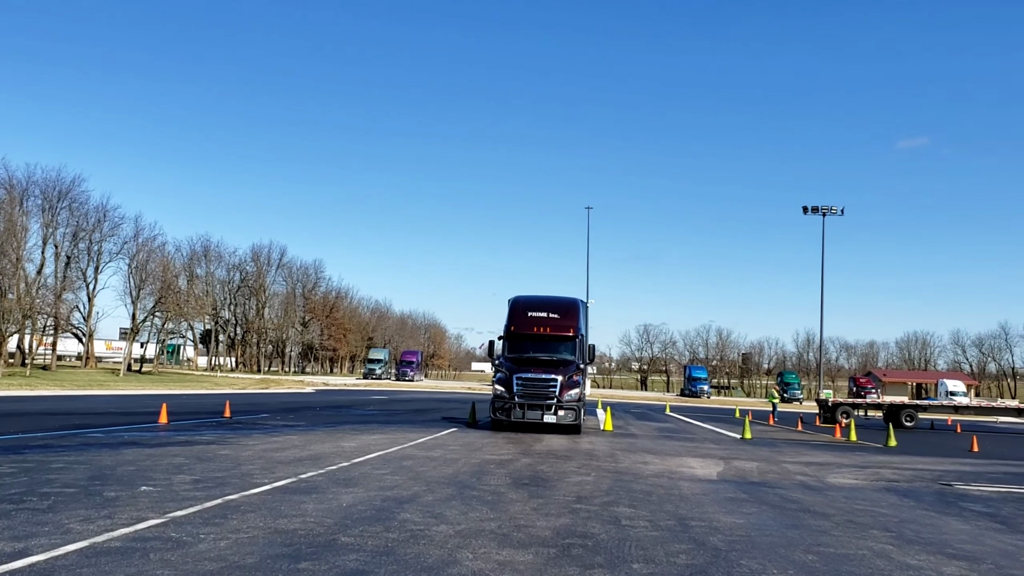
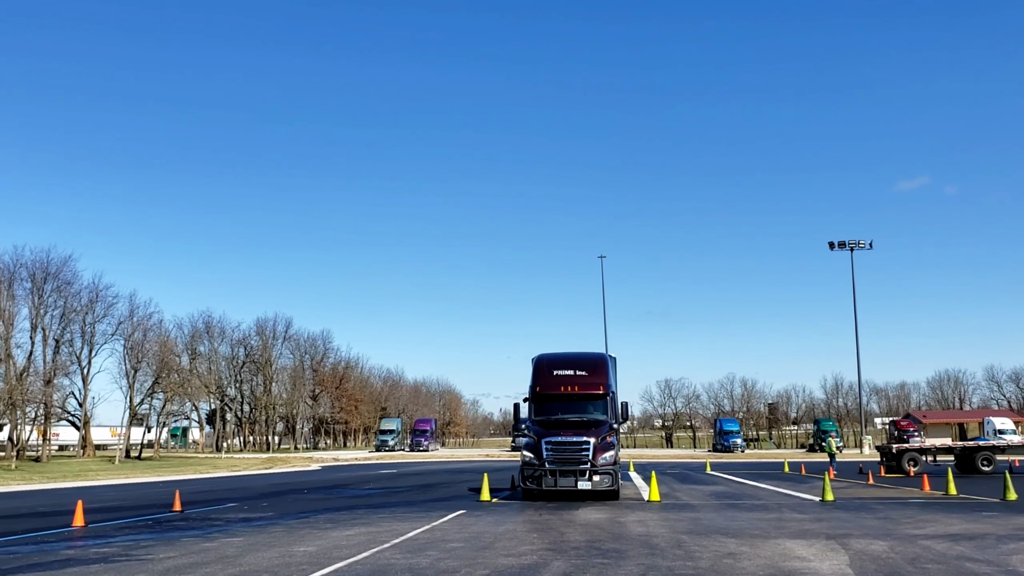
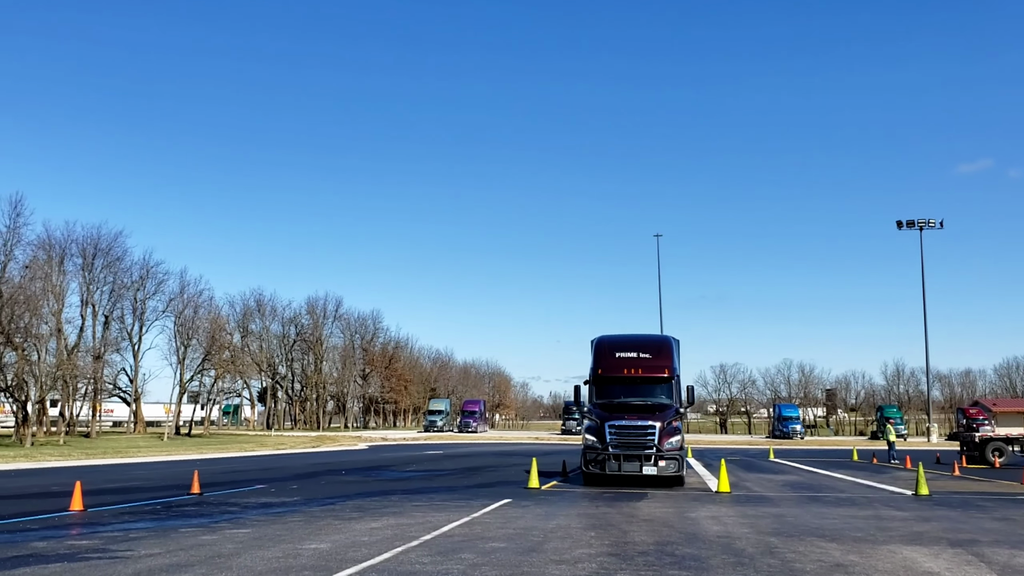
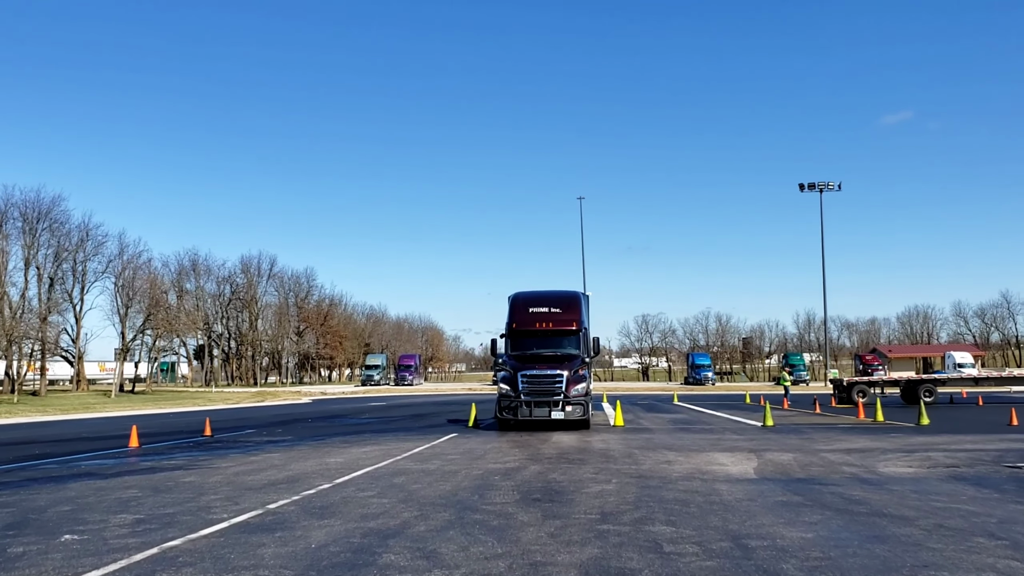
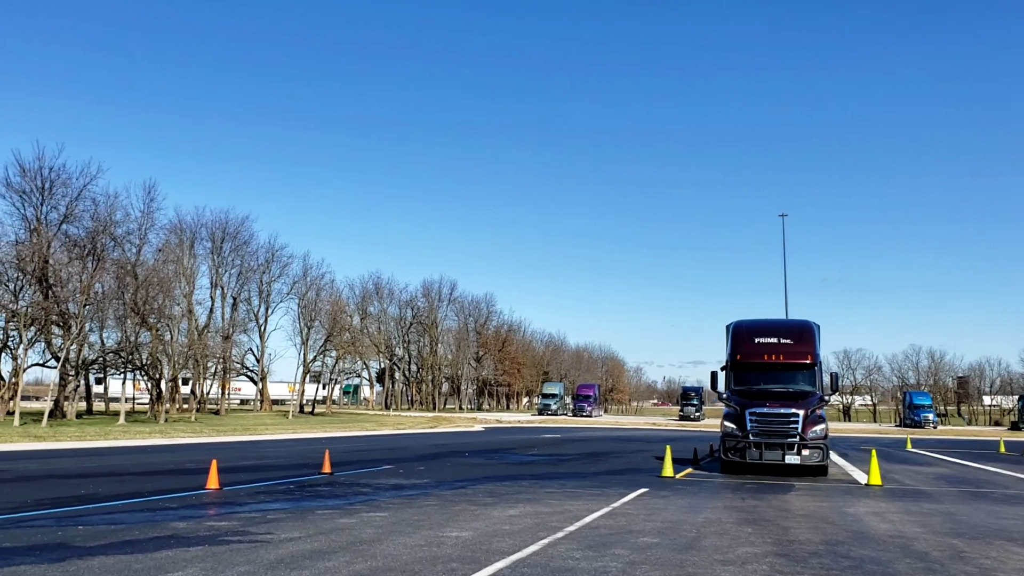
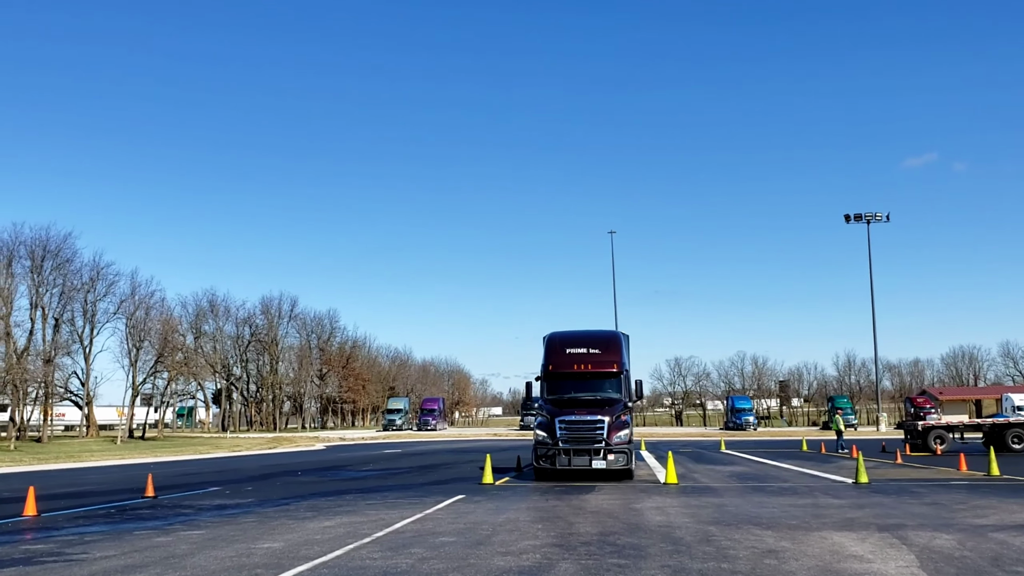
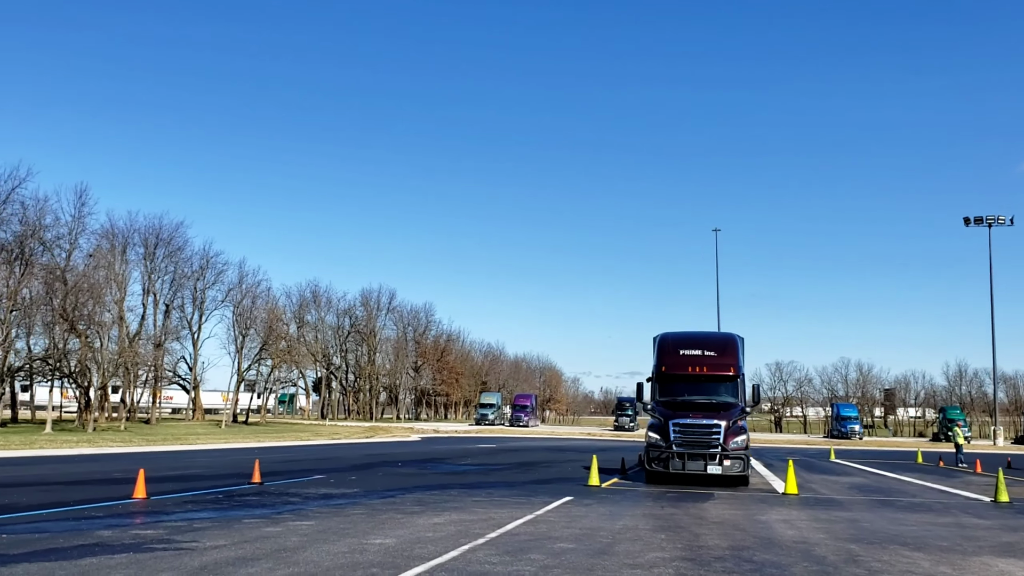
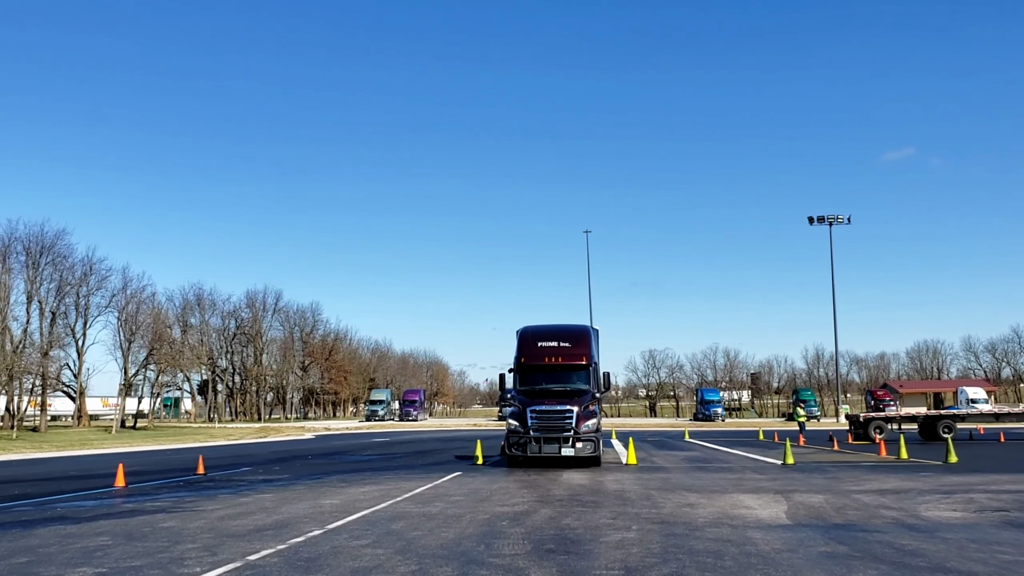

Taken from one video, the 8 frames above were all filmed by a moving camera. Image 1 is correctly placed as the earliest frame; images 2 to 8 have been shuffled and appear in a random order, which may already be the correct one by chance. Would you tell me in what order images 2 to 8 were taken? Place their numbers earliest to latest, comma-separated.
4, 8, 2, 6, 3, 7, 5
